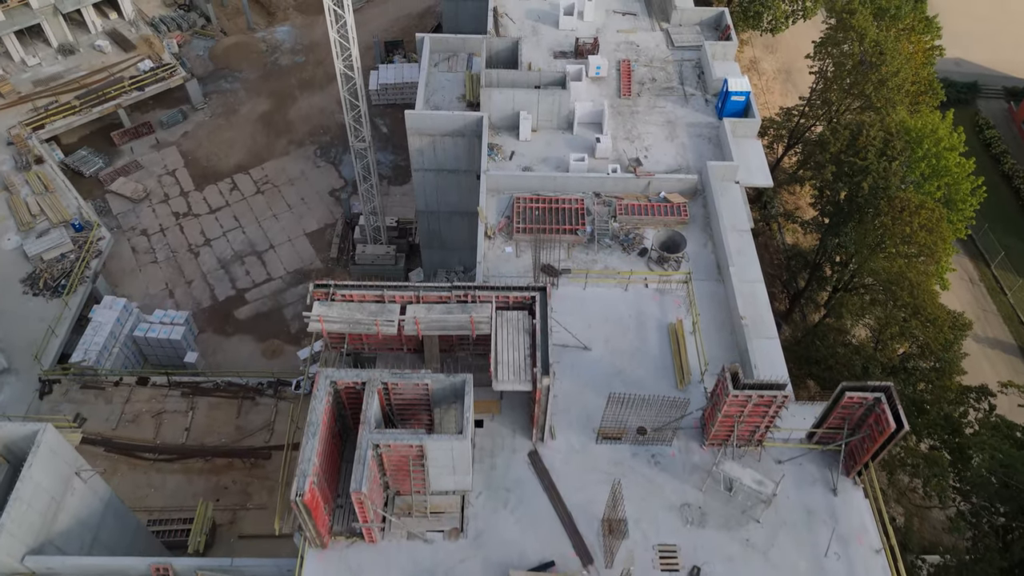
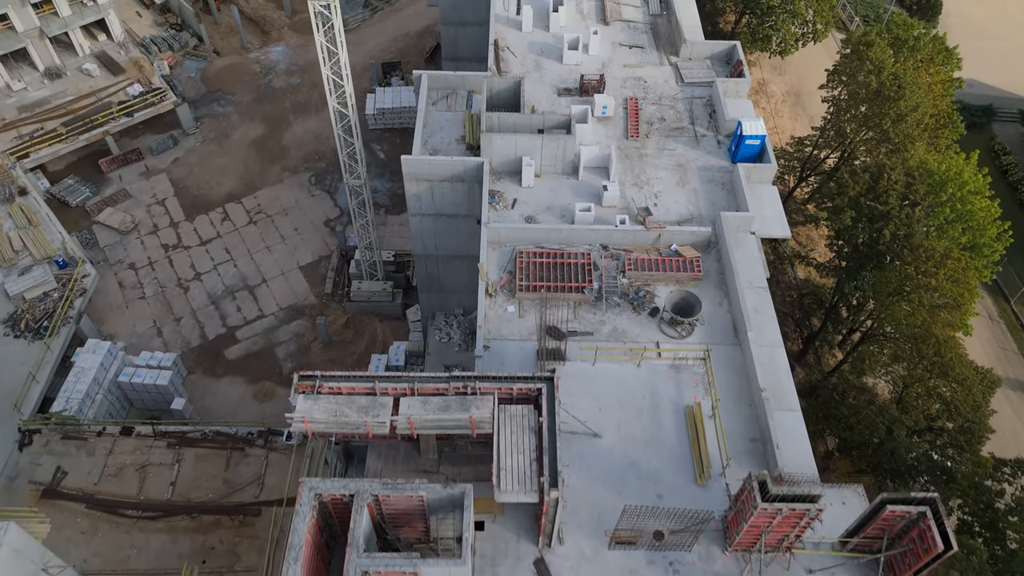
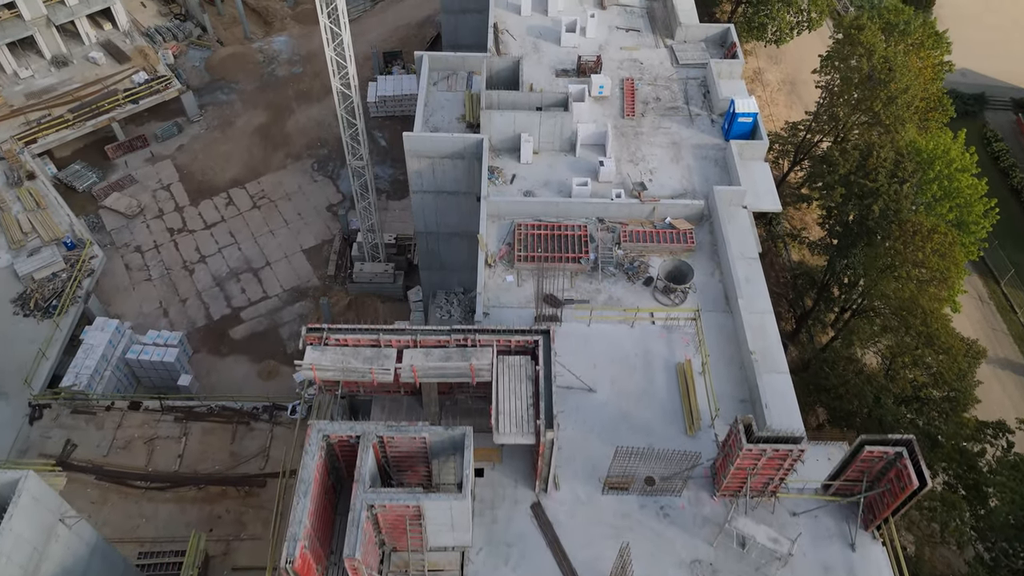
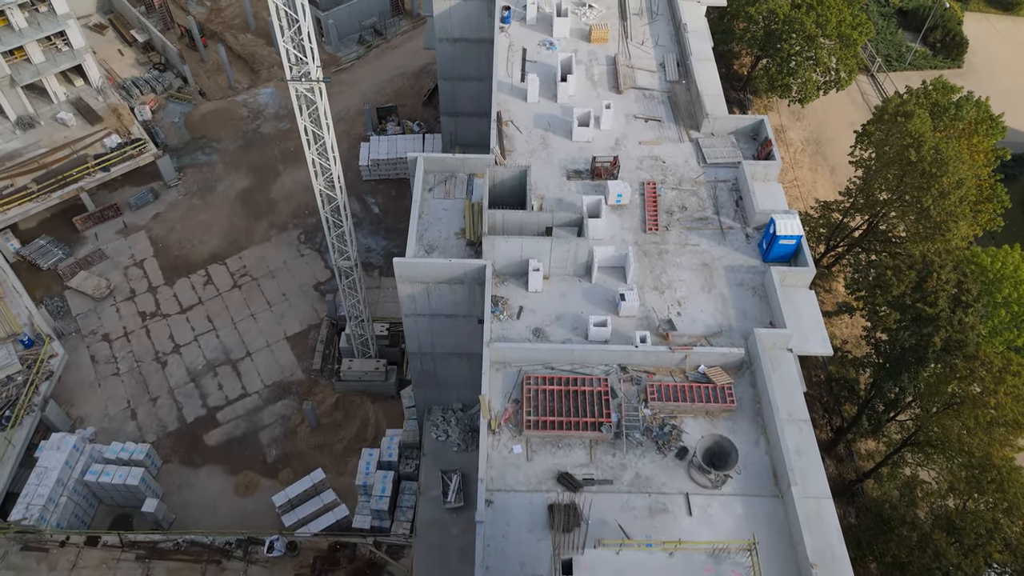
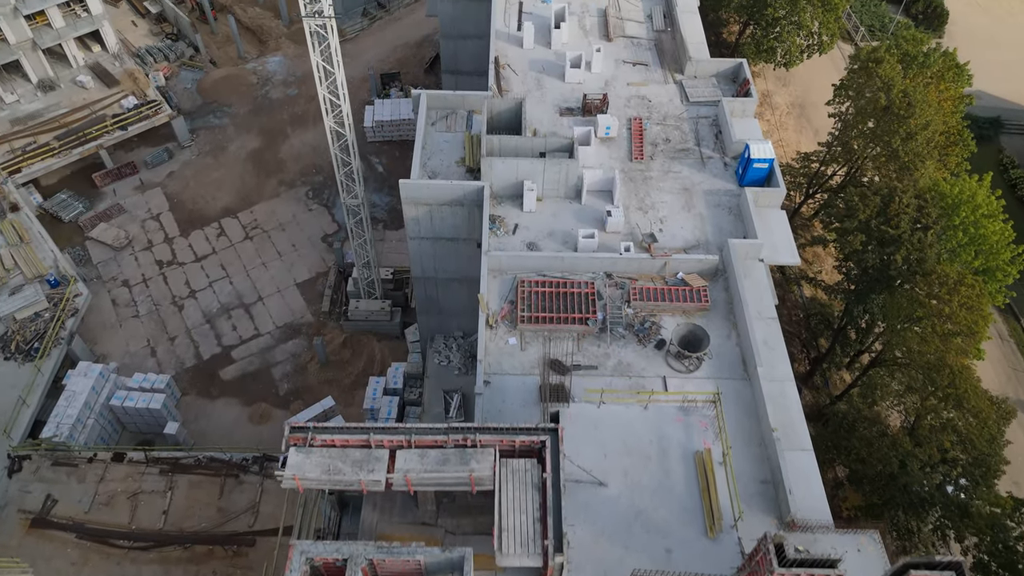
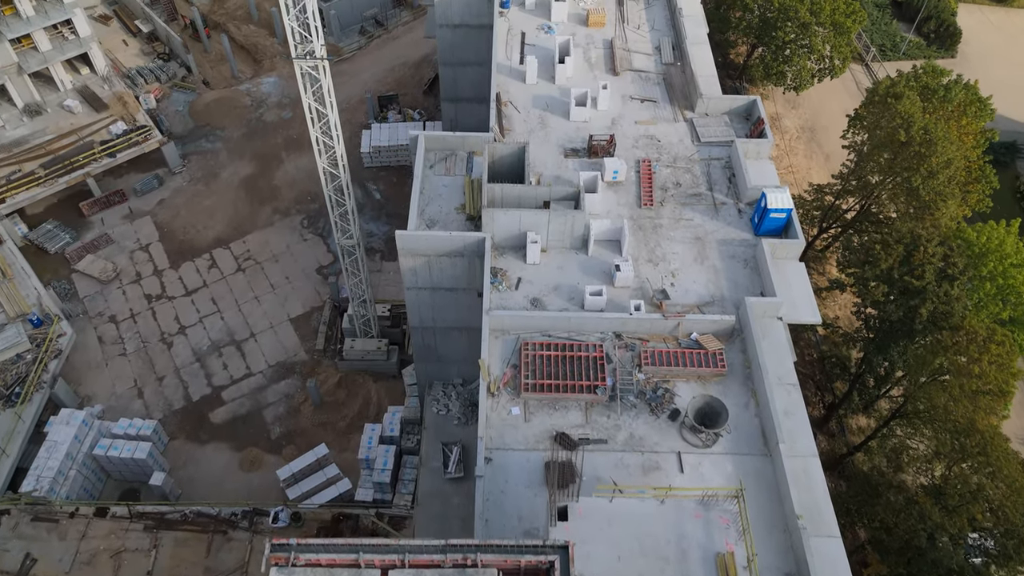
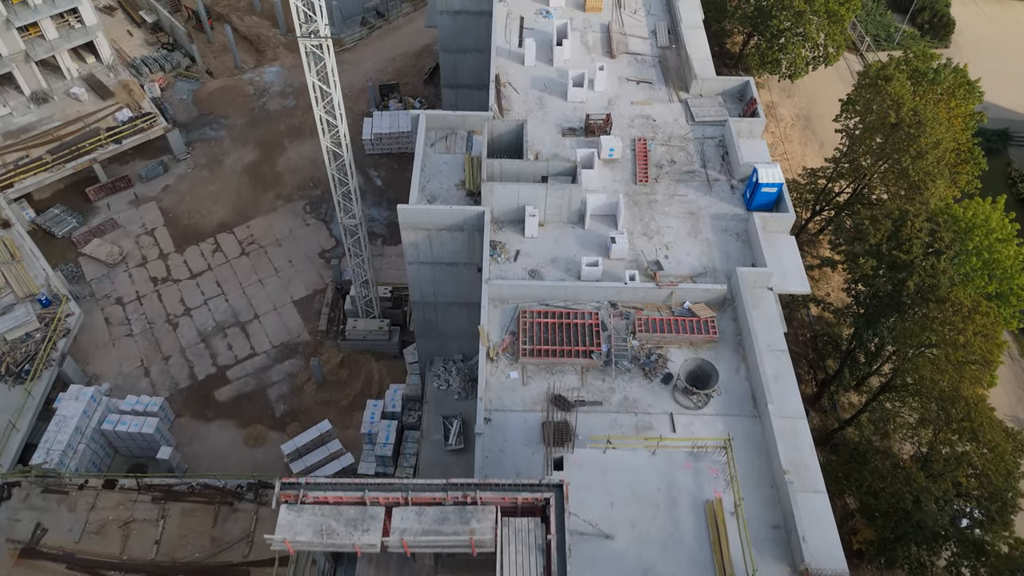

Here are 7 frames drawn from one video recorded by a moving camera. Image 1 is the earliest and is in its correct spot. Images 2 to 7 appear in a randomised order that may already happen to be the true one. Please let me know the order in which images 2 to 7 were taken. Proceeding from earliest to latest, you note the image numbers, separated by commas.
3, 2, 5, 7, 6, 4
